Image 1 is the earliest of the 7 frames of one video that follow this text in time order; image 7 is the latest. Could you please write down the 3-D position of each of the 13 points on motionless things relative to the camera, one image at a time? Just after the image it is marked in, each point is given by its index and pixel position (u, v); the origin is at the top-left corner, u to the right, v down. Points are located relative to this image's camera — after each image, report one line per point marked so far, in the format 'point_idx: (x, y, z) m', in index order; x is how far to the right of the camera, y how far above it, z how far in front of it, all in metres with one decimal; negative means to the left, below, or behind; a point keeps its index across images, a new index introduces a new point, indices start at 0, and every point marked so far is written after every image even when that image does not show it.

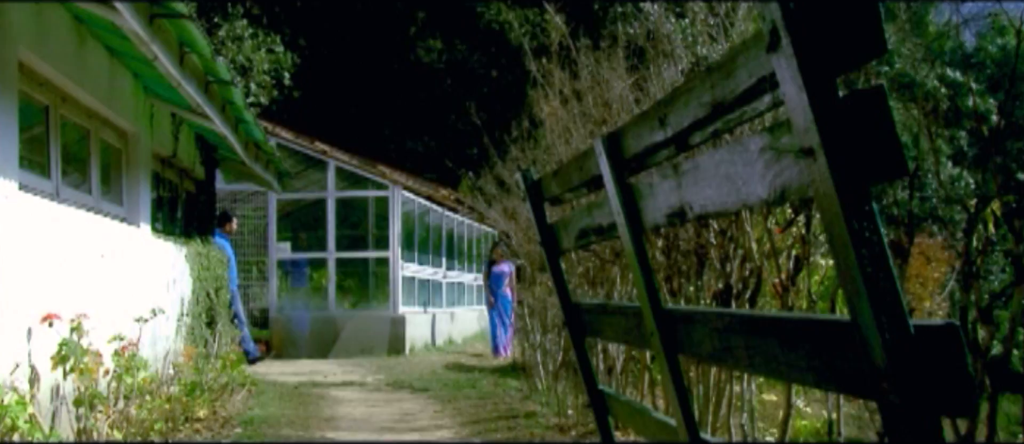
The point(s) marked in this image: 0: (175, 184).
0: (-3.2, +0.4, +13.0) m
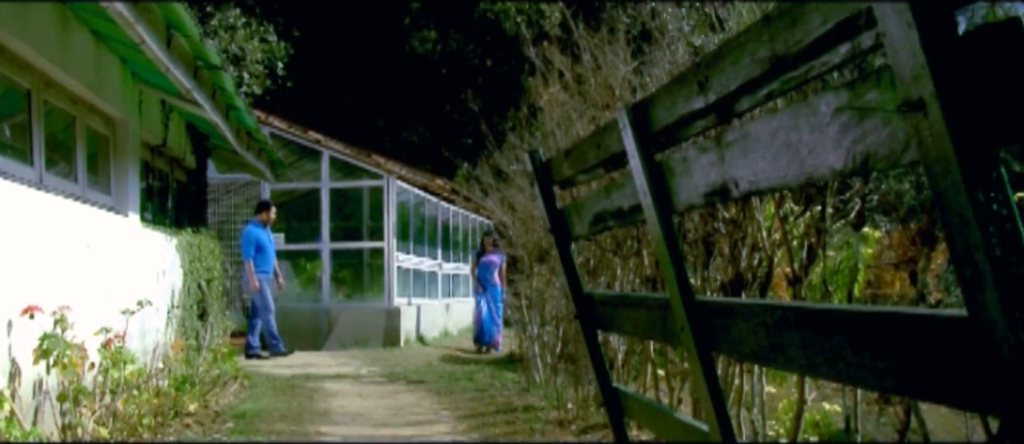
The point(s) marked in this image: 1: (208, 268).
0: (-3.2, +0.5, +12.7) m
1: (-3.1, -0.5, +13.8) m
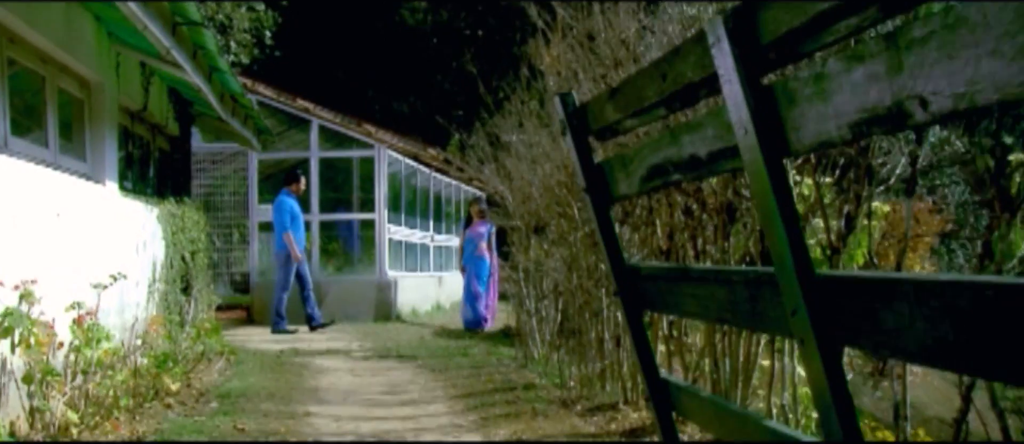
0: (-3.3, +0.7, +12.1) m
1: (-3.1, -0.2, +13.3) m
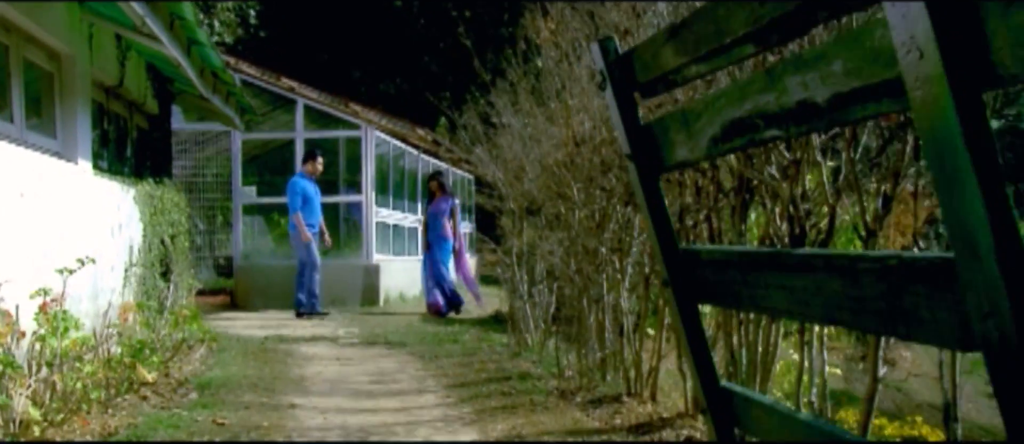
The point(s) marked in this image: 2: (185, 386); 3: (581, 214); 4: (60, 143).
0: (-3.3, +0.9, +11.6) m
1: (-3.2, 0.0, +12.7) m
2: (-2.1, -1.1, +8.9) m
3: (+0.5, +0.1, +8.9) m
4: (-3.0, +0.5, +8.9) m
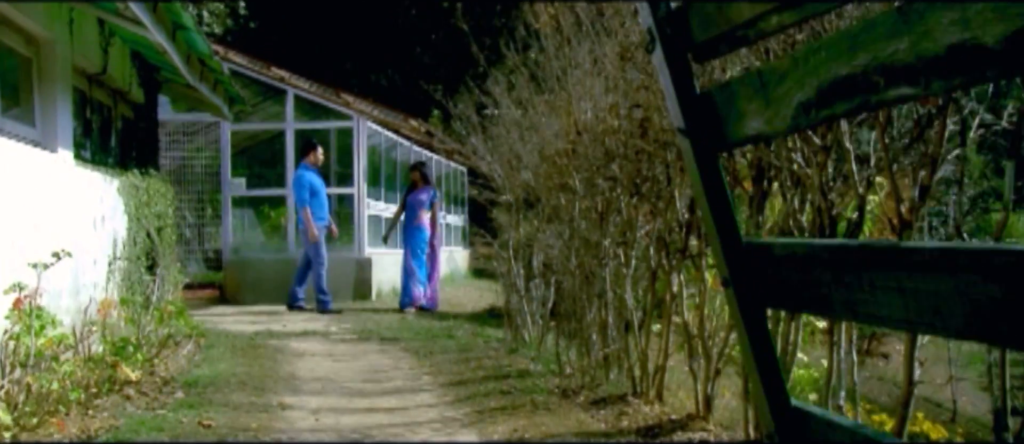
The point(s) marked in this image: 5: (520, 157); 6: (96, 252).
0: (-3.3, +0.9, +11.2) m
1: (-3.2, +0.1, +12.4) m
2: (-2.1, -1.0, +8.5) m
3: (+0.5, +0.1, +8.6) m
4: (-3.0, +0.6, +8.5) m
5: (+0.1, +0.5, +11.0) m
6: (-2.9, -0.2, +9.5) m
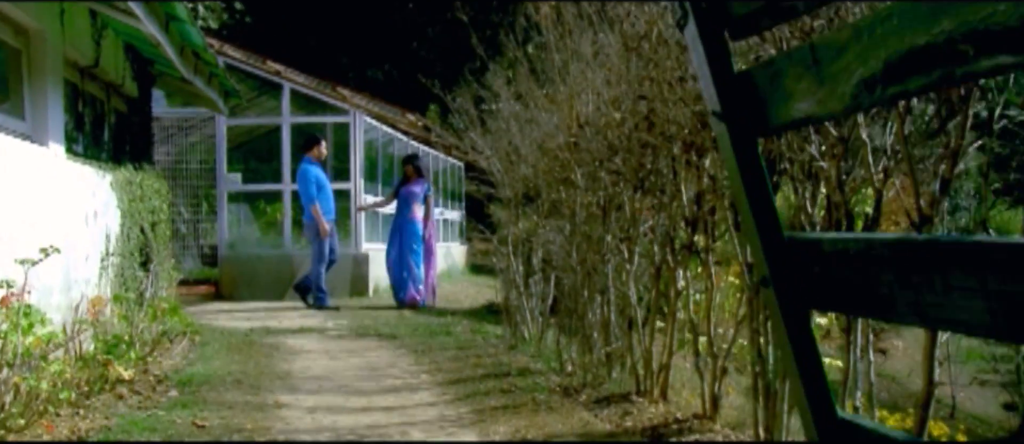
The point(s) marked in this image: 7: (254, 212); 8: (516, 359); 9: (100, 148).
0: (-3.3, +1.0, +11.0) m
1: (-3.2, +0.1, +12.2) m
2: (-2.1, -1.0, +8.3) m
3: (+0.5, +0.1, +8.4) m
4: (-3.0, +0.6, +8.3) m
5: (+0.1, +0.6, +10.8) m
6: (-2.9, -0.2, +9.3) m
7: (-3.0, +0.1, +16.0) m
8: (0.0, -1.1, +10.5) m
9: (-3.3, +0.6, +11.0) m
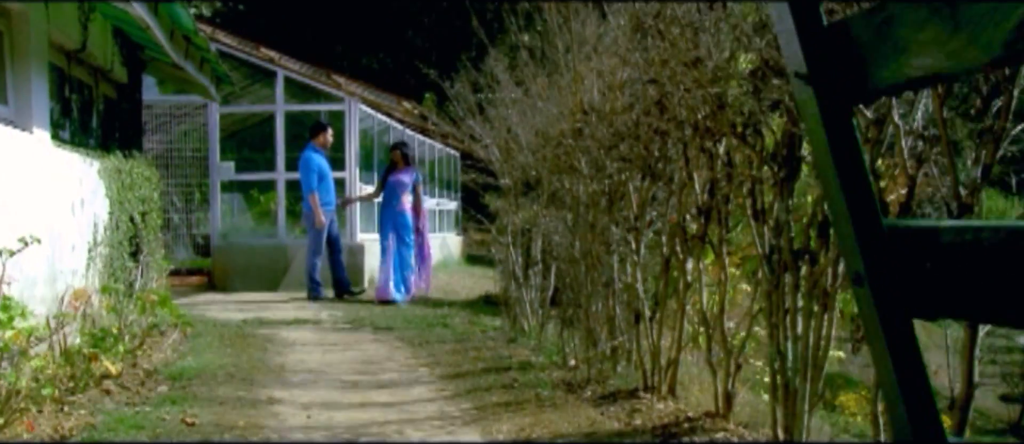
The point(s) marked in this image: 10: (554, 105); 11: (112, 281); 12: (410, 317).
0: (-3.3, +1.1, +10.7) m
1: (-3.2, +0.2, +11.9) m
2: (-2.1, -0.9, +8.1) m
3: (+0.5, +0.2, +8.1) m
4: (-2.9, +0.7, +8.0) m
5: (+0.1, +0.6, +10.5) m
6: (-2.9, -0.1, +9.0) m
7: (-3.0, +0.2, +15.7) m
8: (0.0, -1.0, +10.2) m
9: (-3.3, +0.7, +10.6) m
10: (+0.3, +0.8, +8.7) m
11: (-2.9, -0.4, +9.9) m
12: (-0.9, -0.9, +12.2) m
